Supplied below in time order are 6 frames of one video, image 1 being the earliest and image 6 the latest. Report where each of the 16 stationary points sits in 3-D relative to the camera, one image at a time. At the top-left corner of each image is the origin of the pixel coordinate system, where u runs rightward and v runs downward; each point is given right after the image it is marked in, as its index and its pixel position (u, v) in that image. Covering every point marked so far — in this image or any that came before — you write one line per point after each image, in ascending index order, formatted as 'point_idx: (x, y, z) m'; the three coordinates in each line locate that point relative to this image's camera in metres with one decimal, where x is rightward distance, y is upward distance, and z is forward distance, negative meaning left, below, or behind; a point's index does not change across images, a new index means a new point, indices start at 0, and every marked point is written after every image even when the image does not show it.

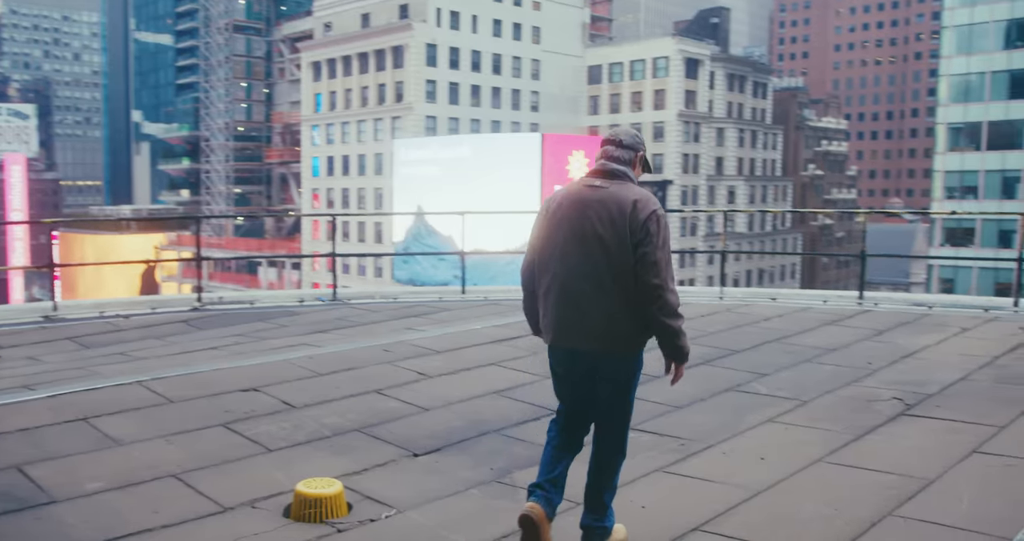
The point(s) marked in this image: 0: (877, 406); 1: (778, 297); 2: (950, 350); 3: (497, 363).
0: (+2.2, -0.8, +6.0) m
1: (+2.8, -0.3, +10.4) m
2: (+3.4, -0.6, +7.7) m
3: (-0.1, -0.7, +7.1) m
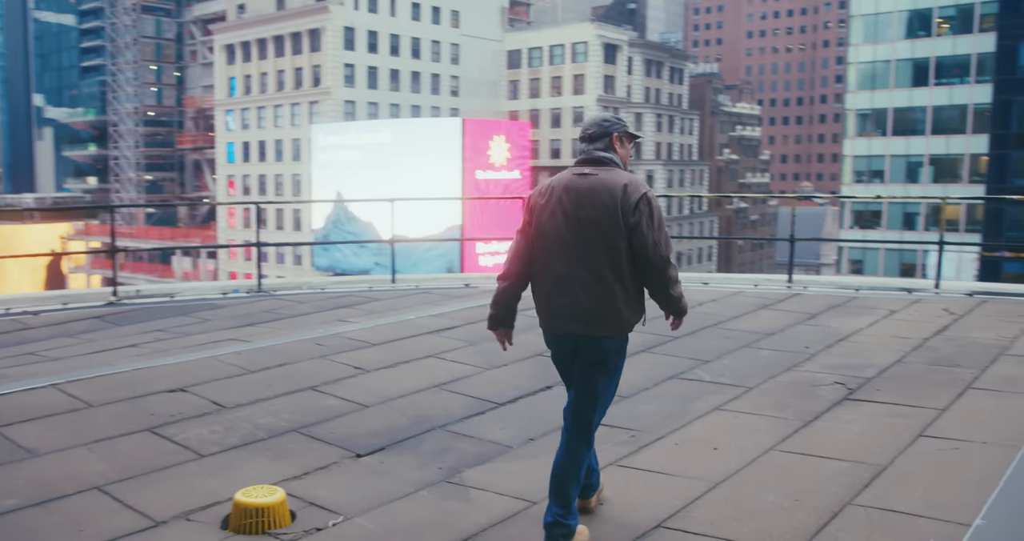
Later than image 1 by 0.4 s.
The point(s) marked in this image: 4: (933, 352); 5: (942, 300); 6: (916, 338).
0: (+1.9, -0.7, +6.0) m
1: (+2.1, -0.1, +10.4) m
2: (+2.9, -0.5, +7.8) m
3: (-0.5, -0.6, +6.8) m
4: (+3.0, -0.6, +7.0) m
5: (+4.0, -0.3, +9.2) m
6: (+3.1, -0.5, +7.5) m
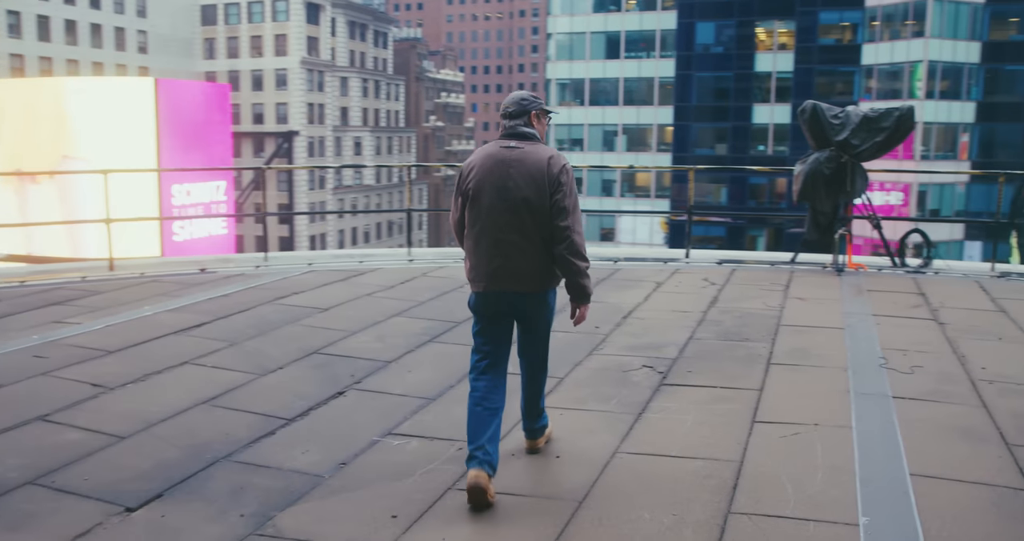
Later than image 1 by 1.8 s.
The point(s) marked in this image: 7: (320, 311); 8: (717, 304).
0: (+0.7, -0.6, +5.7) m
1: (-0.4, +0.1, +9.9) m
2: (+1.1, -0.3, +7.6) m
3: (-1.9, -0.5, +5.7) m
4: (+1.5, -0.4, +7.0) m
5: (+1.8, 0.0, +9.3) m
6: (+1.4, -0.3, +7.4) m
7: (-1.4, -0.3, +7.2) m
8: (+1.6, -0.3, +7.7) m
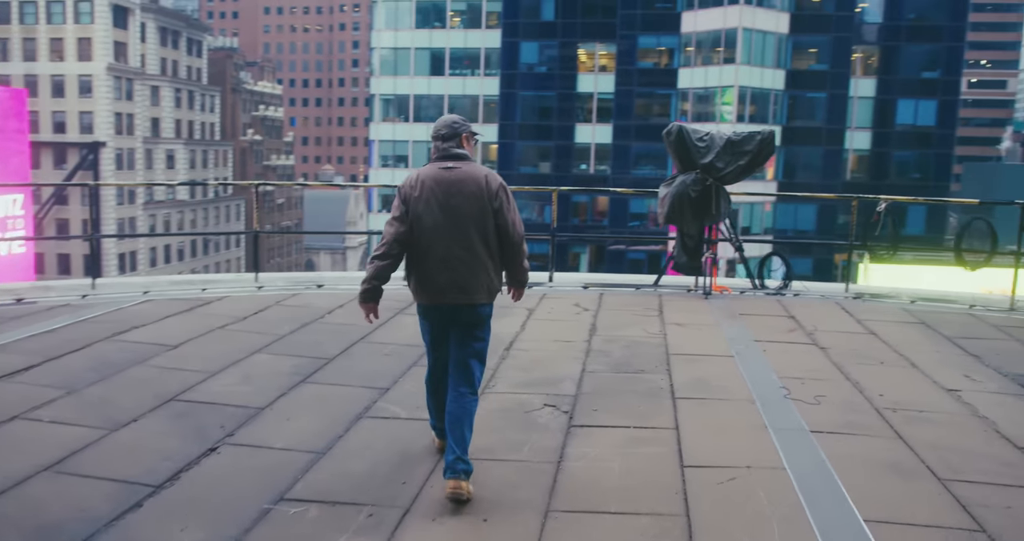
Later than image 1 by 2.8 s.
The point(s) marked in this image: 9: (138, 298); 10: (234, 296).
0: (+0.1, -0.8, +5.2) m
1: (-1.8, -0.1, +9.2) m
2: (+0.2, -0.5, +7.2) m
3: (-2.4, -0.7, +4.8) m
4: (+0.7, -0.6, +6.6) m
5: (+0.5, -0.2, +9.0) m
6: (+0.5, -0.5, +7.1) m
7: (-2.2, -0.5, +6.3) m
8: (+0.6, -0.5, +7.4) m
9: (-3.1, -0.2, +8.1) m
10: (-2.4, -0.2, +8.6) m
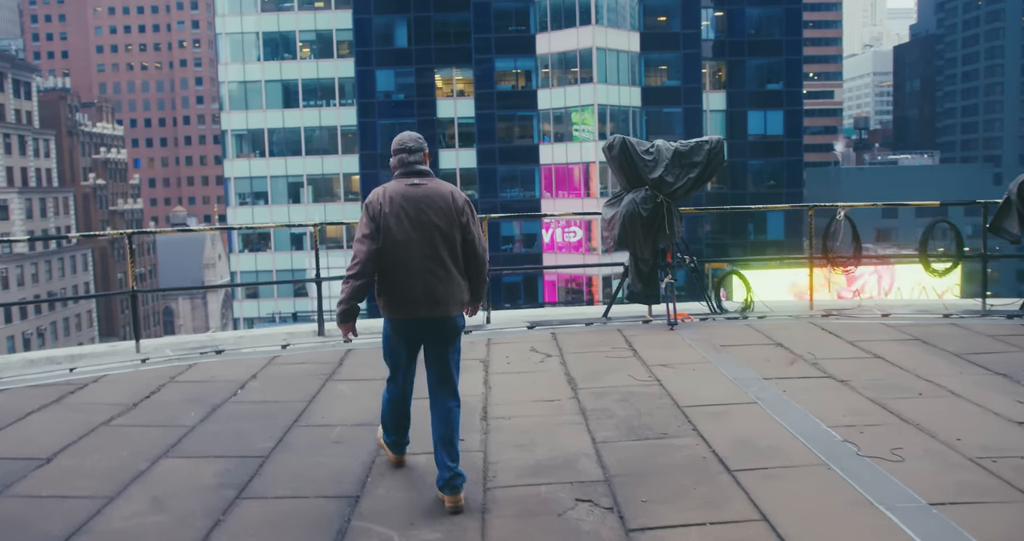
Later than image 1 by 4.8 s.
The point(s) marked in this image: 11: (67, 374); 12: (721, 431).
0: (+0.3, -1.0, +3.9) m
1: (-2.2, -0.6, +7.6) m
2: (0.0, -0.8, +5.9) m
3: (-2.2, -1.1, +3.1) m
4: (+0.6, -0.8, +5.4) m
5: (0.0, -0.5, +7.7) m
6: (+0.3, -0.8, +5.8) m
7: (-2.2, -0.9, +4.7) m
8: (+0.4, -0.7, +6.1) m
9: (-3.4, -0.8, +6.3) m
10: (-2.8, -0.7, +6.8) m
11: (-3.1, -0.7, +6.9) m
12: (+1.1, -0.8, +5.1) m
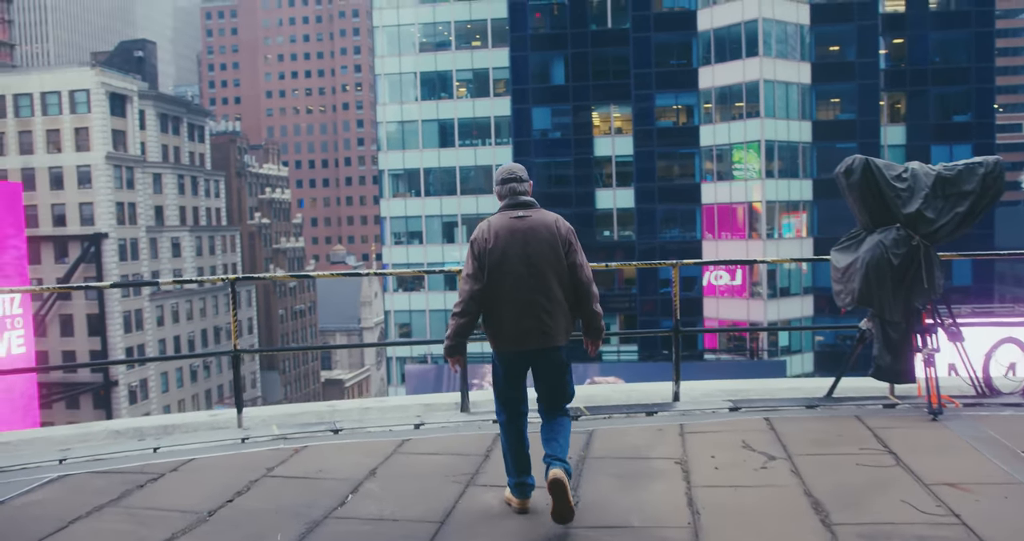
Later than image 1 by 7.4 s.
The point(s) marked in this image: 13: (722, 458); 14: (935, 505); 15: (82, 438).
0: (+0.8, -1.2, +1.9) m
1: (-1.0, -1.0, +6.0) m
2: (+0.9, -1.1, +4.0) m
3: (-1.7, -1.2, +1.6) m
4: (+1.4, -1.1, +3.4) m
5: (+1.2, -0.9, +5.8) m
6: (+1.2, -1.1, +3.8) m
7: (-1.5, -1.1, +3.1) m
8: (+1.4, -1.0, +4.1) m
9: (-2.4, -1.0, +4.9) m
10: (-1.7, -1.0, +5.3) m
11: (-2.0, -1.0, +5.5) m
12: (+1.8, -1.1, +3.0) m
13: (+1.1, -1.0, +5.1) m
14: (+1.8, -1.0, +4.3) m
15: (-2.6, -1.0, +6.0) m
